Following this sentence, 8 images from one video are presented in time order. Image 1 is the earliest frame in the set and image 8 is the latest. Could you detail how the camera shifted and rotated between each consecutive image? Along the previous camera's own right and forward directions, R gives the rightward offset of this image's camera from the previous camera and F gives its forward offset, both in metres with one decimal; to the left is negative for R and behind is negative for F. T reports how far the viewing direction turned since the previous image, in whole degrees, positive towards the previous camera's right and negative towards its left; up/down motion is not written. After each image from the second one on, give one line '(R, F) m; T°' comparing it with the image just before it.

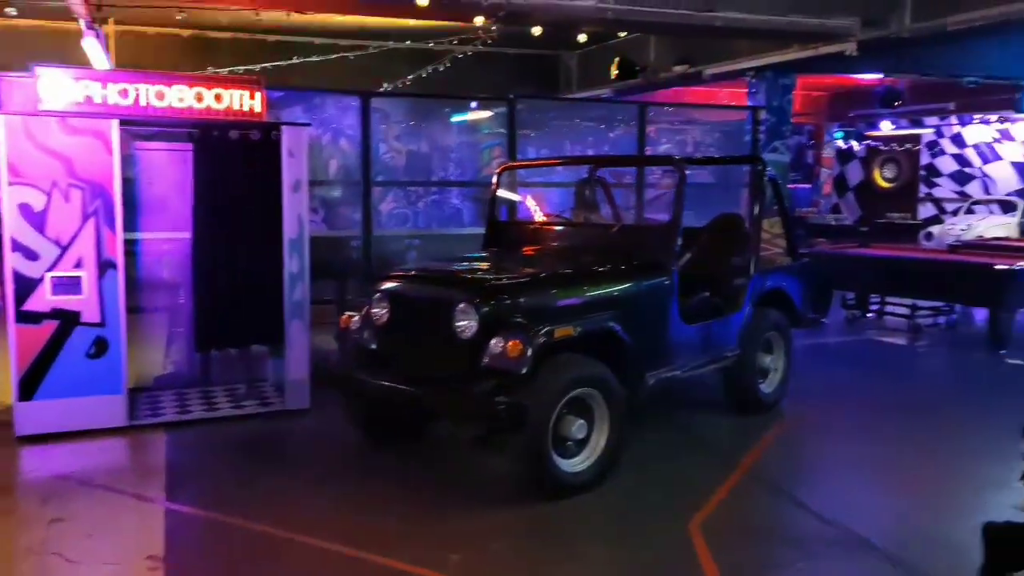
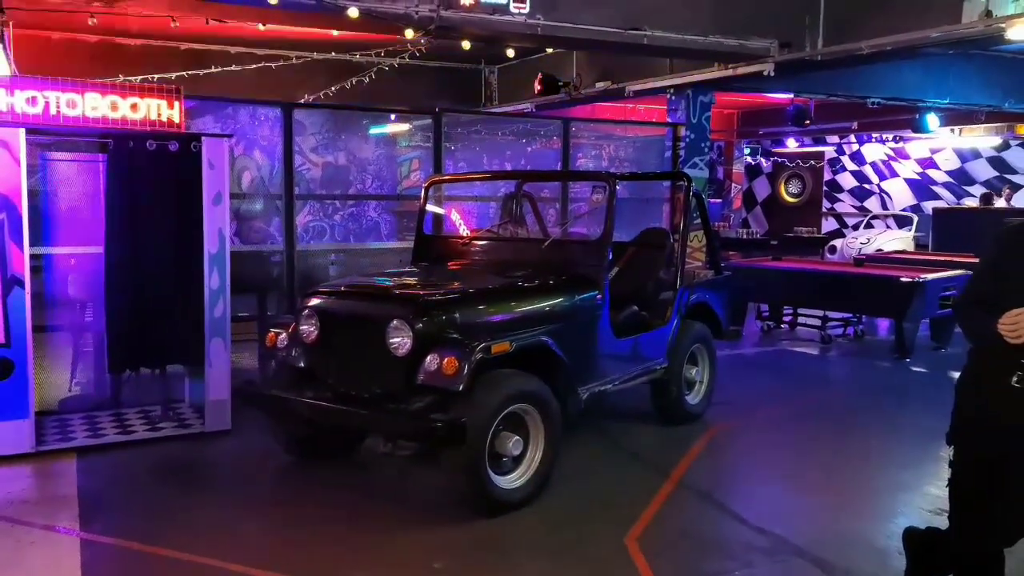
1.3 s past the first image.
(-0.1, 0.0) m; +6°
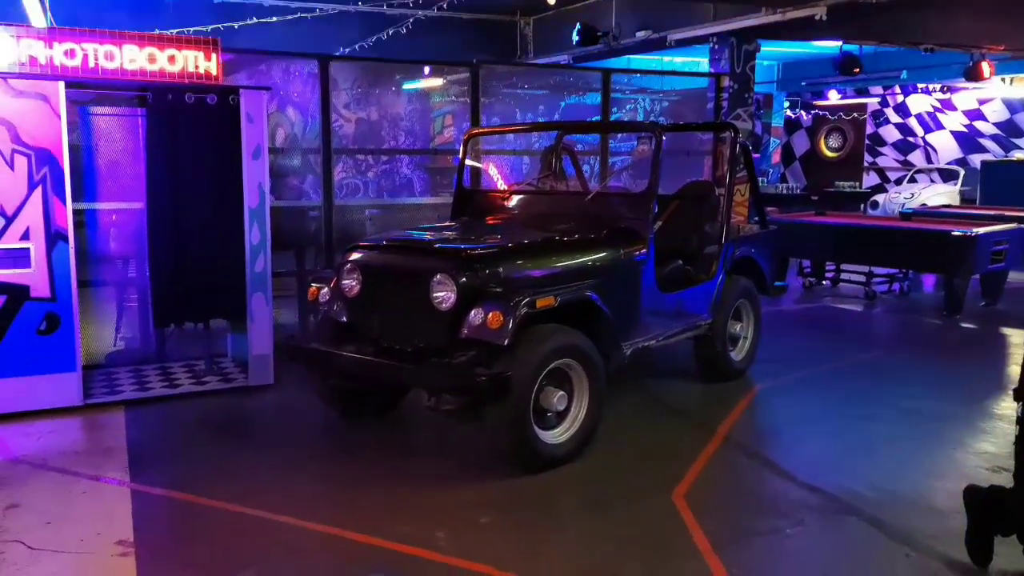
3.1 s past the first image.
(-0.1, +0.1) m; -2°
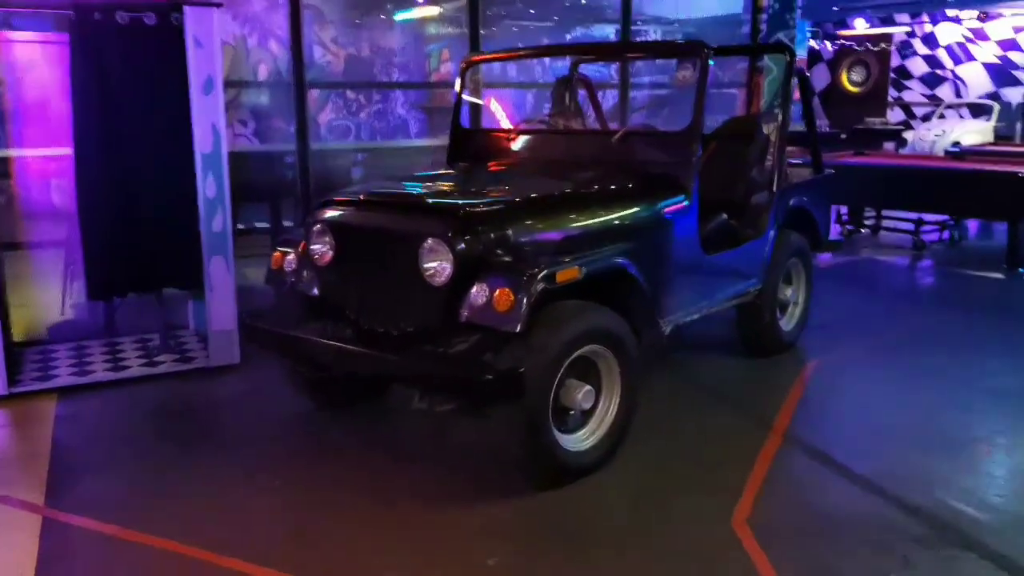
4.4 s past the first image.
(0.0, +0.9) m; 0°
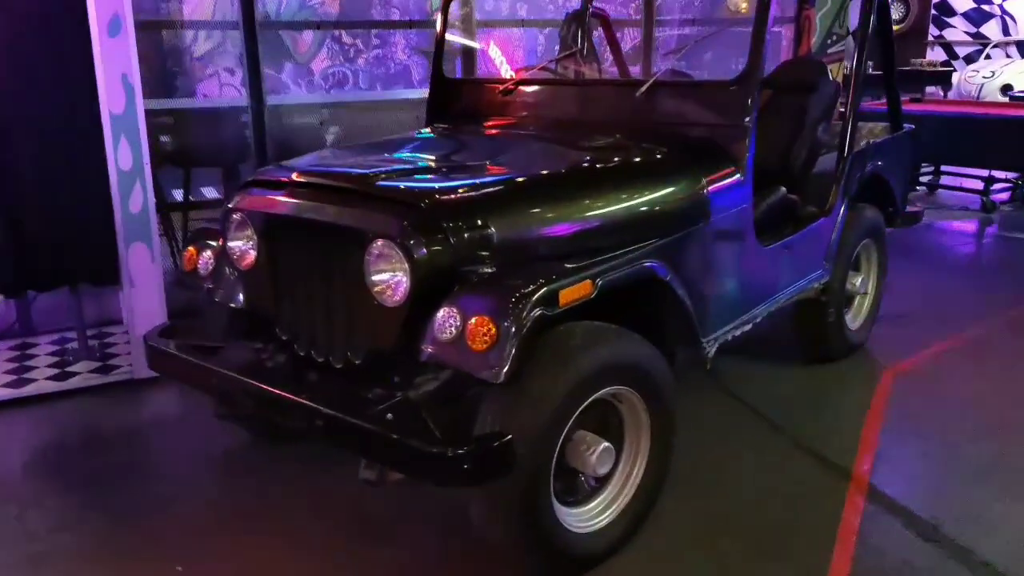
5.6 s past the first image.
(+0.1, +0.9) m; -1°
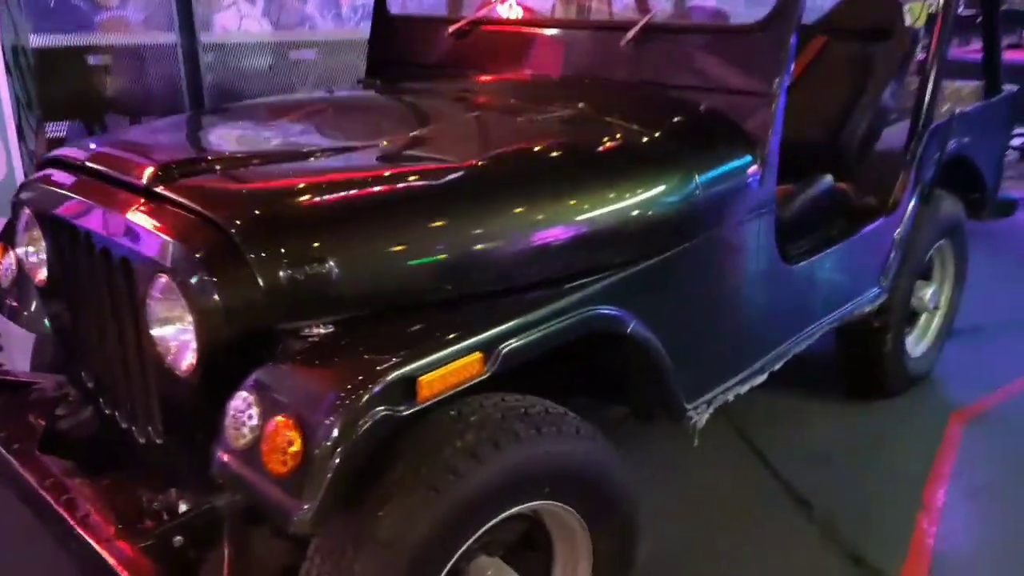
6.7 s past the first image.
(+0.3, +0.8) m; -4°
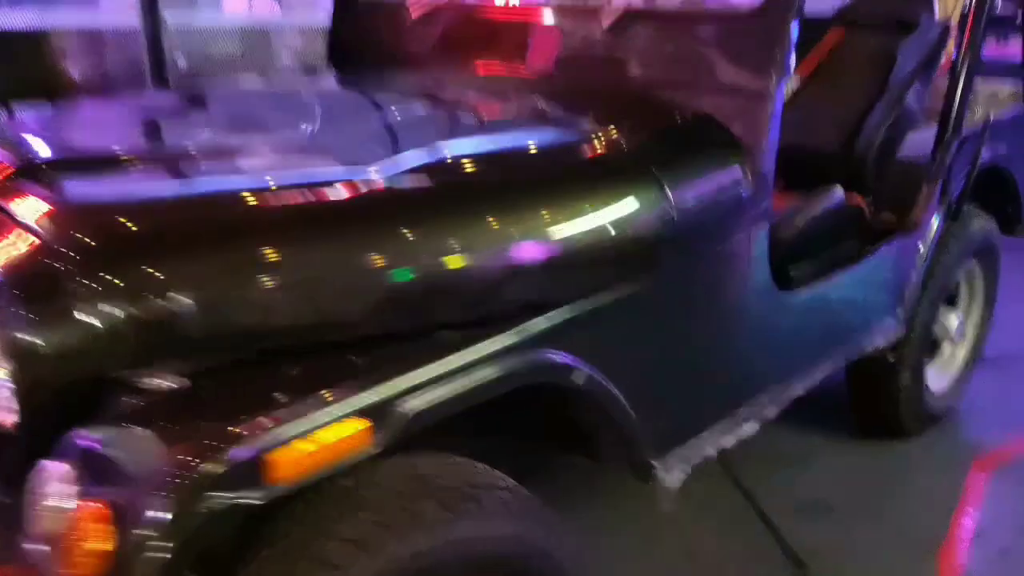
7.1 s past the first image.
(+0.1, +0.3) m; -1°
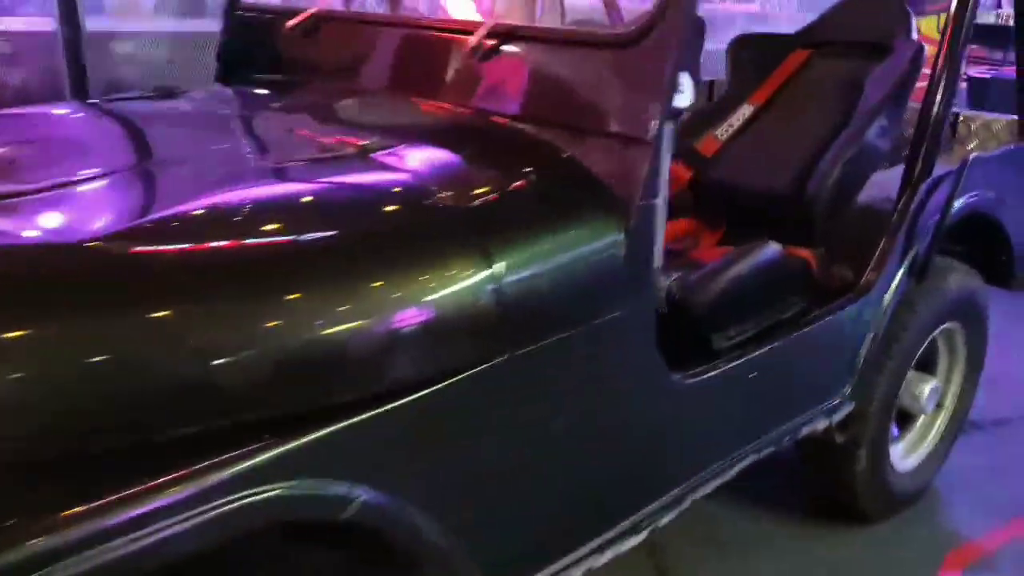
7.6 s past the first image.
(+0.3, +0.3) m; -2°
